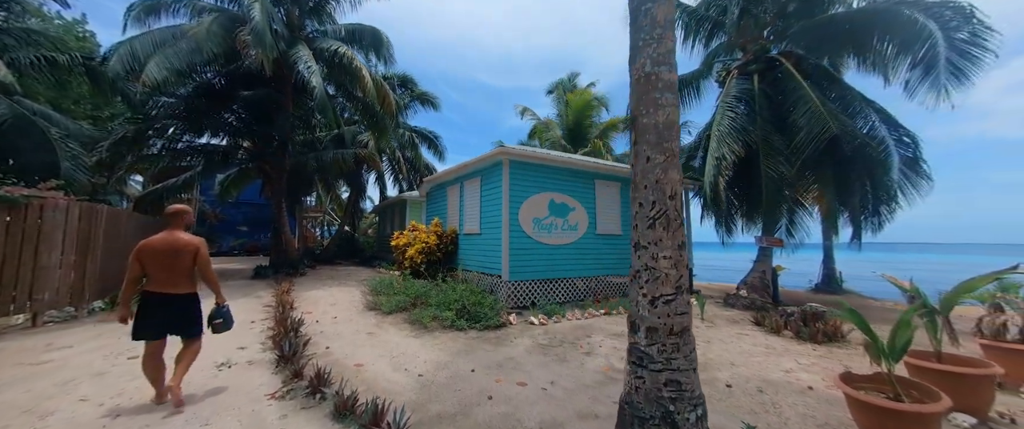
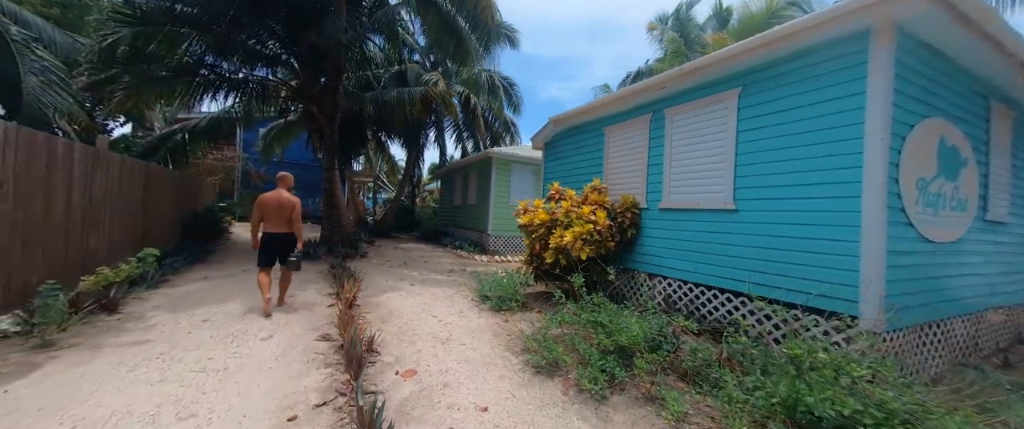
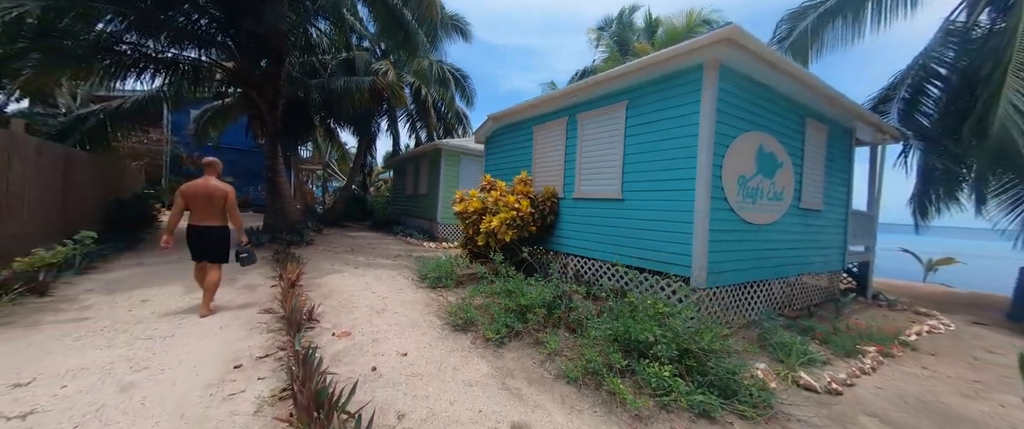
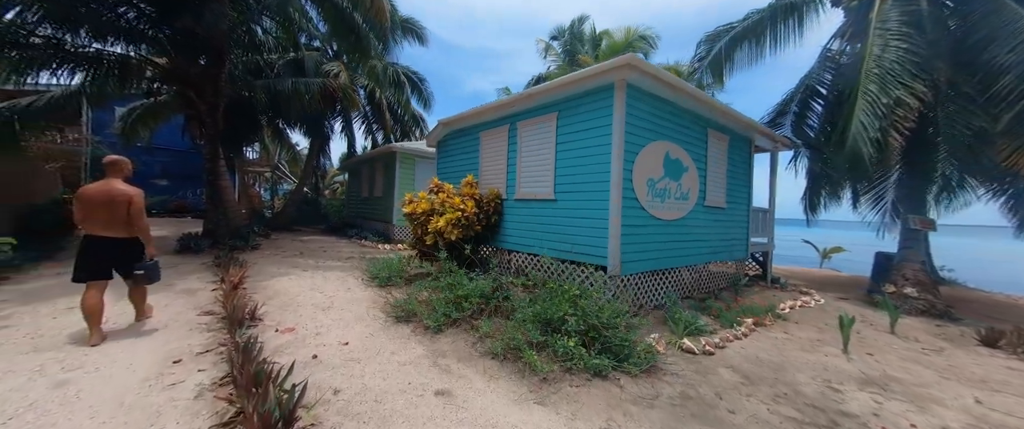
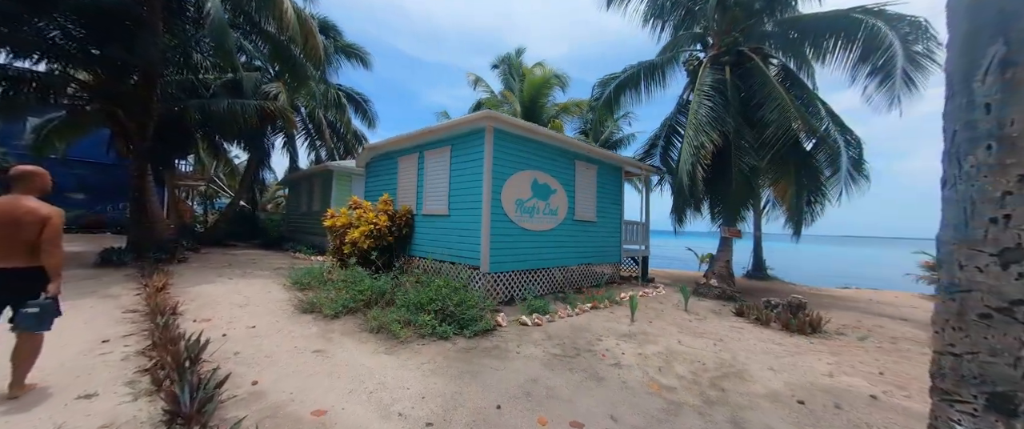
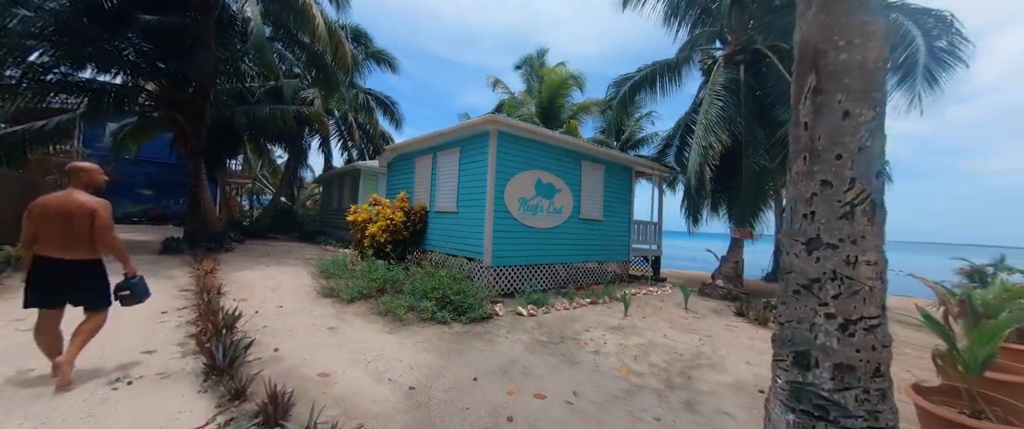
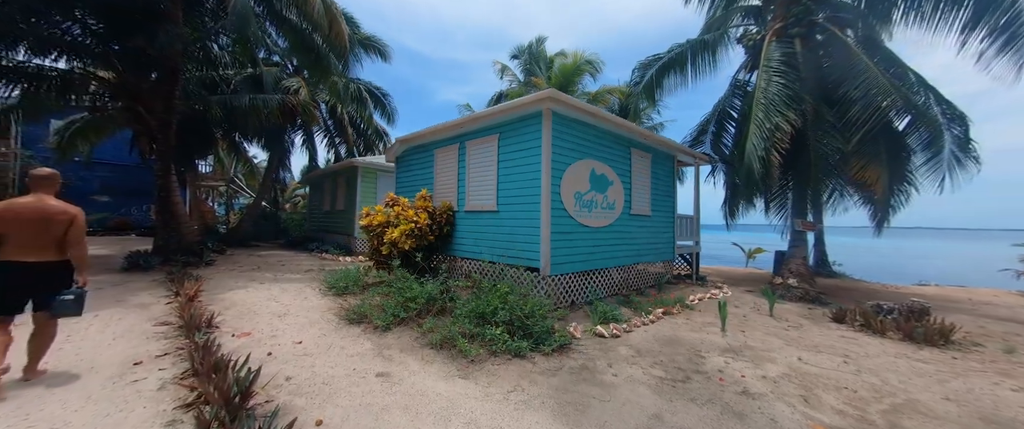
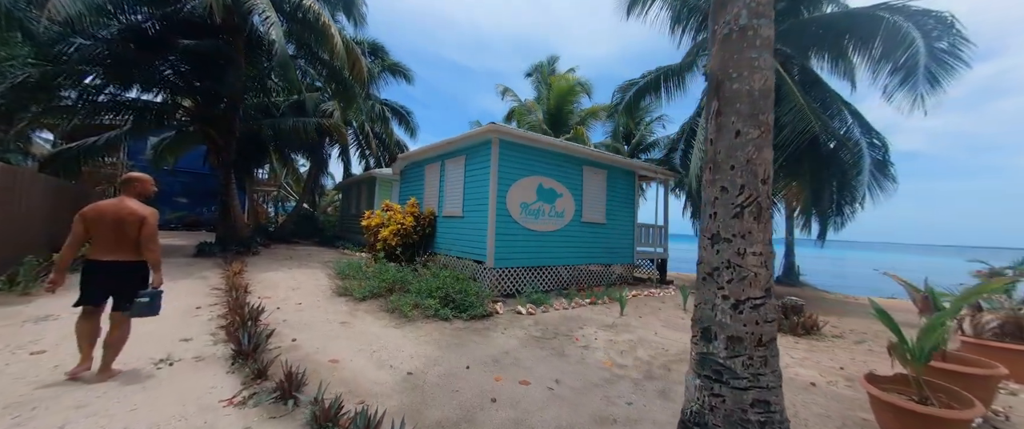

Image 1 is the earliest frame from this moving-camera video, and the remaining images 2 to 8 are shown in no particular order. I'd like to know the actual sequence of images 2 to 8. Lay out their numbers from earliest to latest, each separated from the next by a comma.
8, 6, 5, 7, 4, 3, 2
